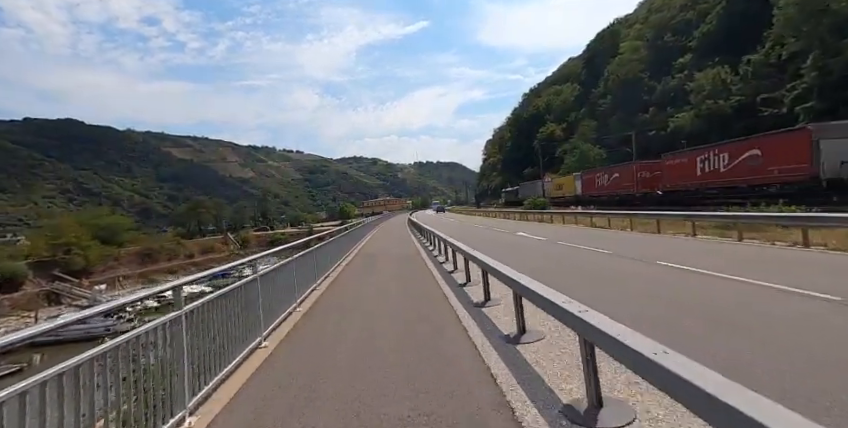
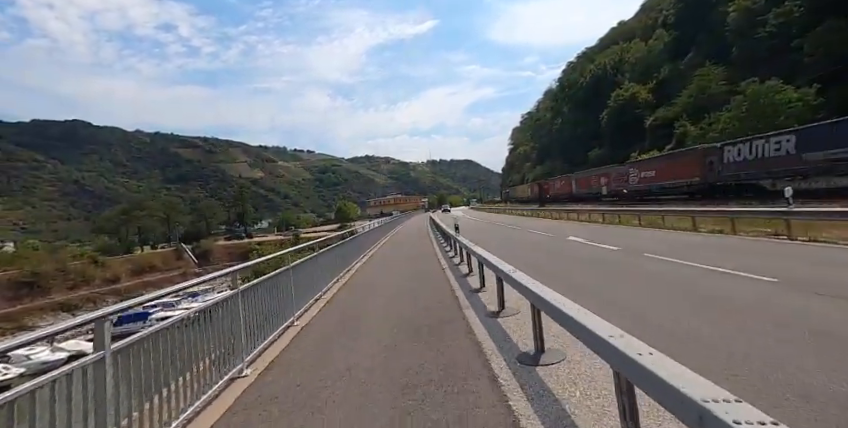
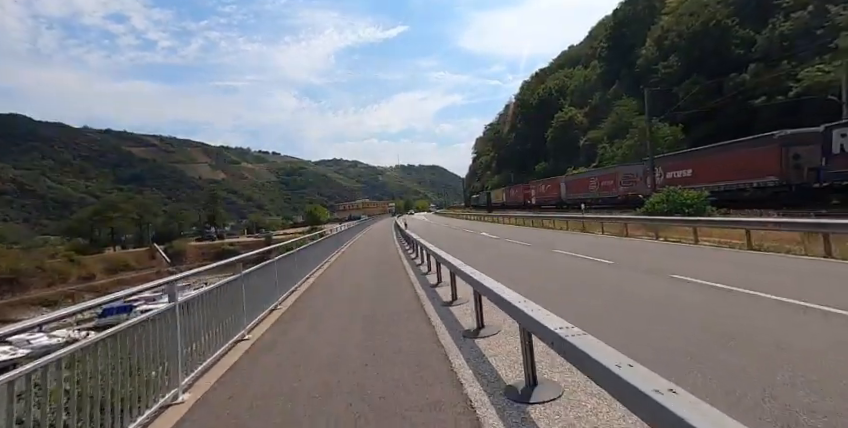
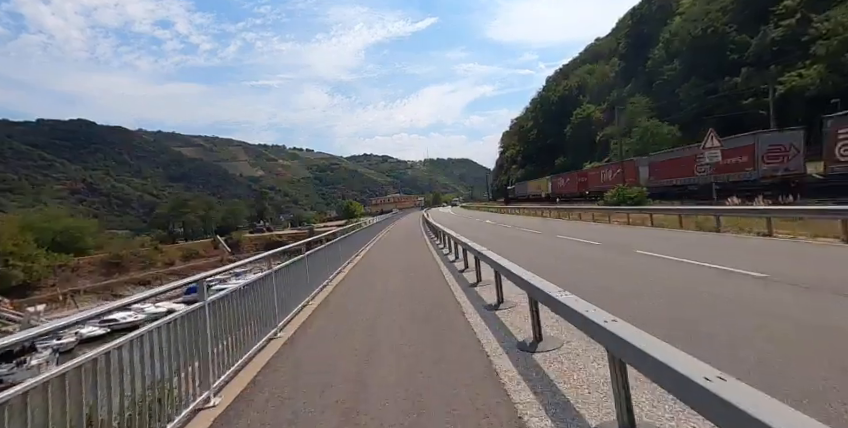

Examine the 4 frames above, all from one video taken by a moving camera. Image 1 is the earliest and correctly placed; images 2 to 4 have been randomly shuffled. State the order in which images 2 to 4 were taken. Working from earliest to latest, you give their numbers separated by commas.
4, 3, 2
